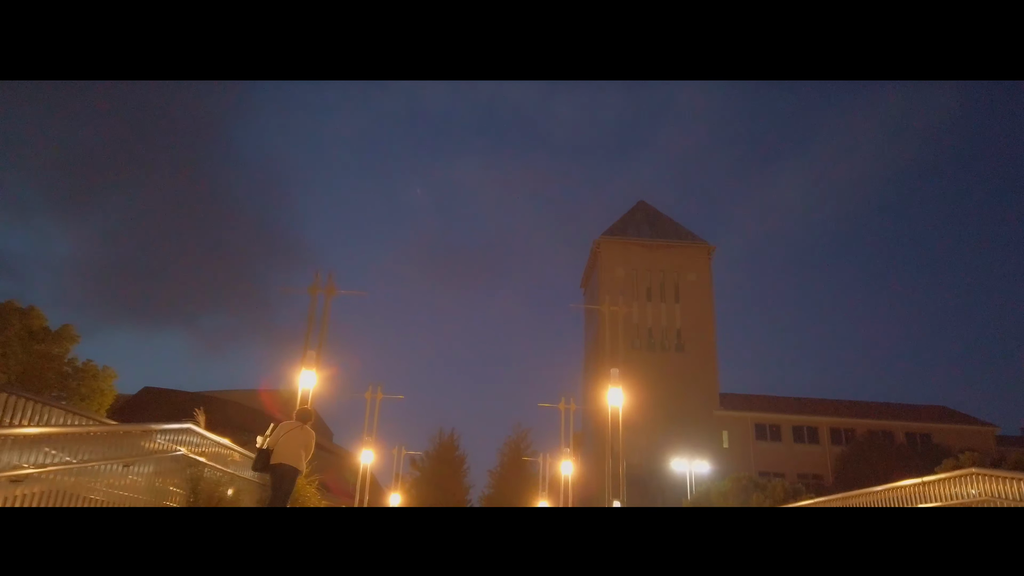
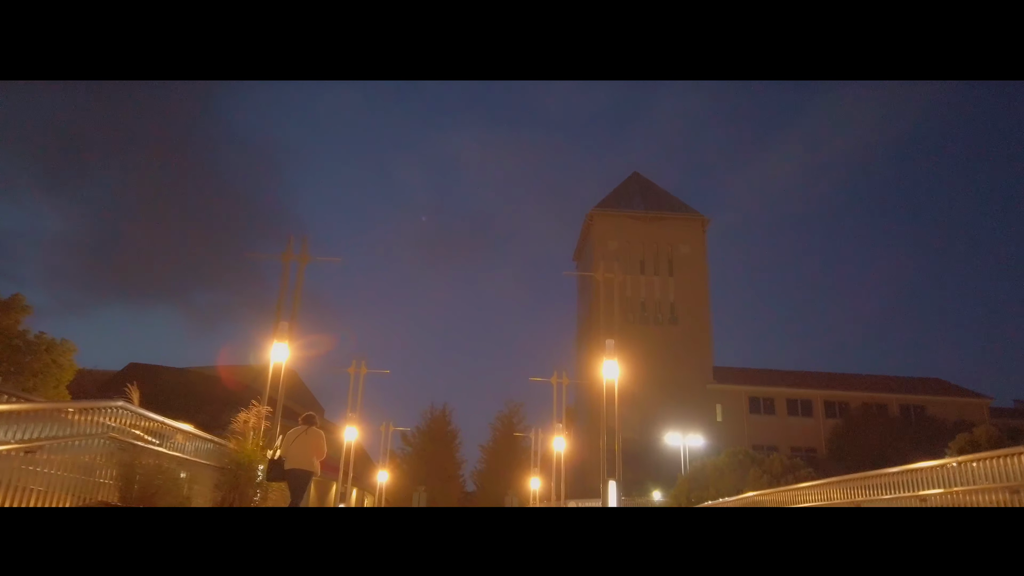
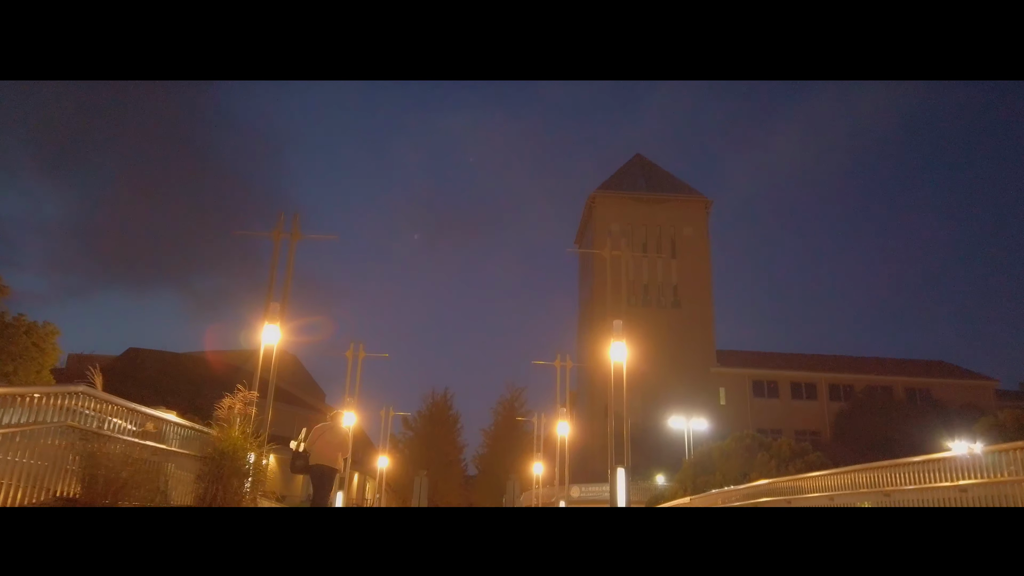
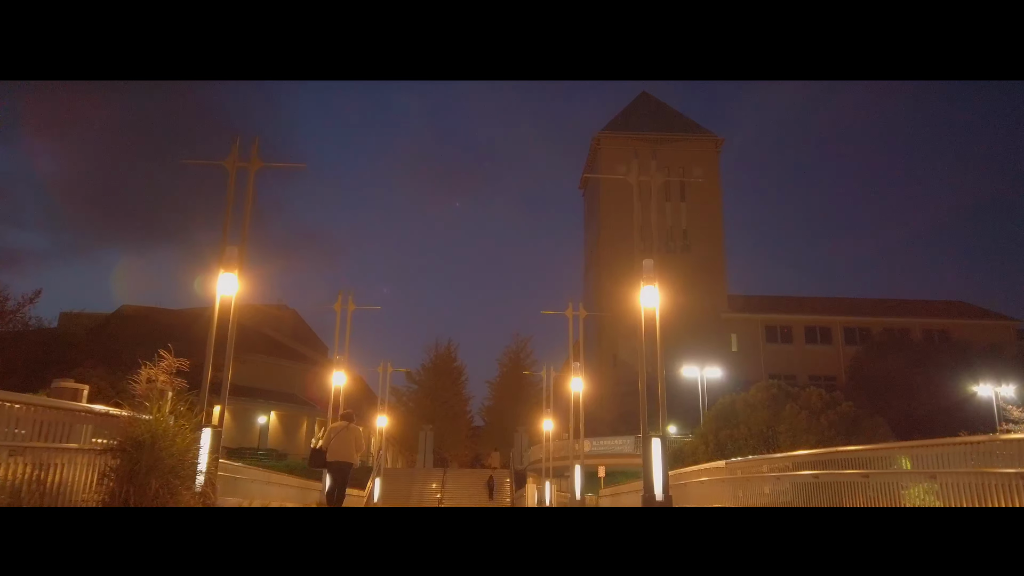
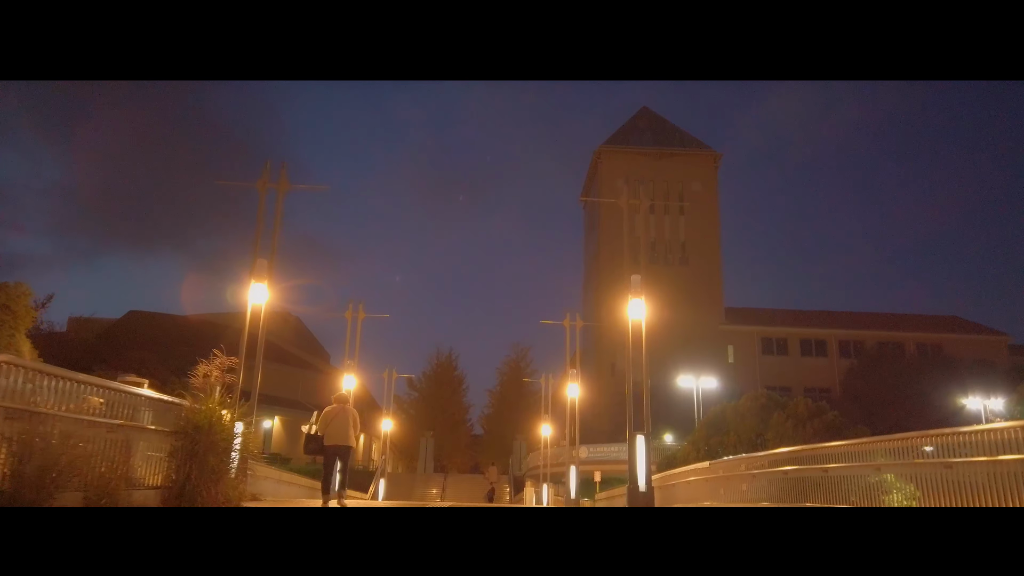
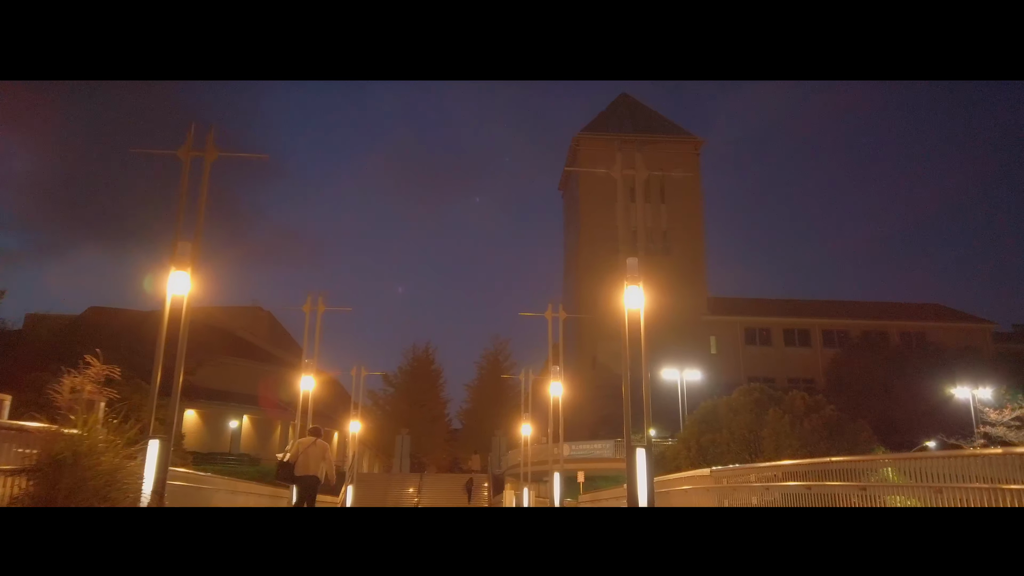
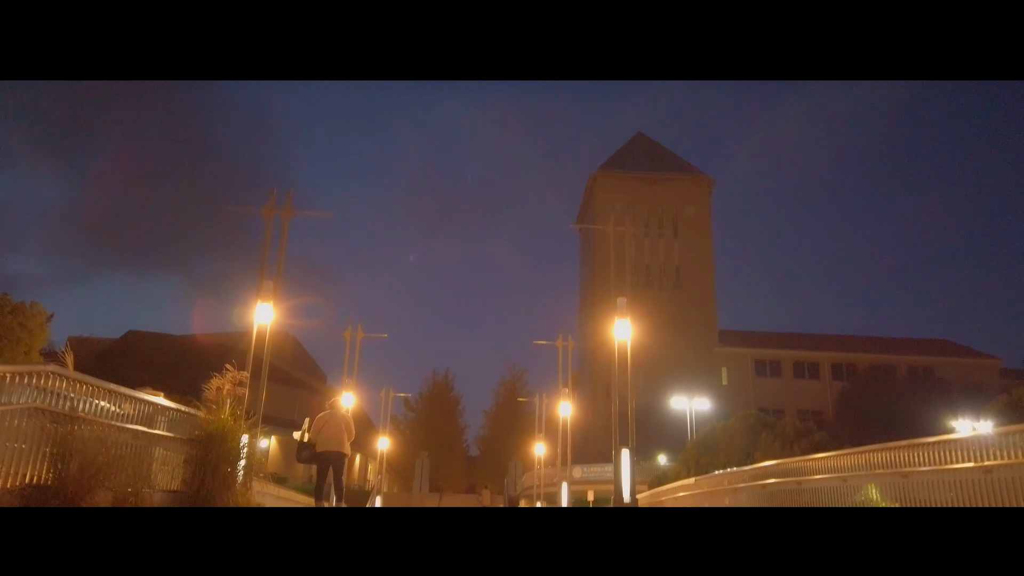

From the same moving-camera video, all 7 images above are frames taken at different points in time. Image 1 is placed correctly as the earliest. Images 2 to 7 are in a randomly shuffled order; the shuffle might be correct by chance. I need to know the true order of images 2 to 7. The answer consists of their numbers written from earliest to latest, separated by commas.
2, 3, 7, 5, 4, 6
